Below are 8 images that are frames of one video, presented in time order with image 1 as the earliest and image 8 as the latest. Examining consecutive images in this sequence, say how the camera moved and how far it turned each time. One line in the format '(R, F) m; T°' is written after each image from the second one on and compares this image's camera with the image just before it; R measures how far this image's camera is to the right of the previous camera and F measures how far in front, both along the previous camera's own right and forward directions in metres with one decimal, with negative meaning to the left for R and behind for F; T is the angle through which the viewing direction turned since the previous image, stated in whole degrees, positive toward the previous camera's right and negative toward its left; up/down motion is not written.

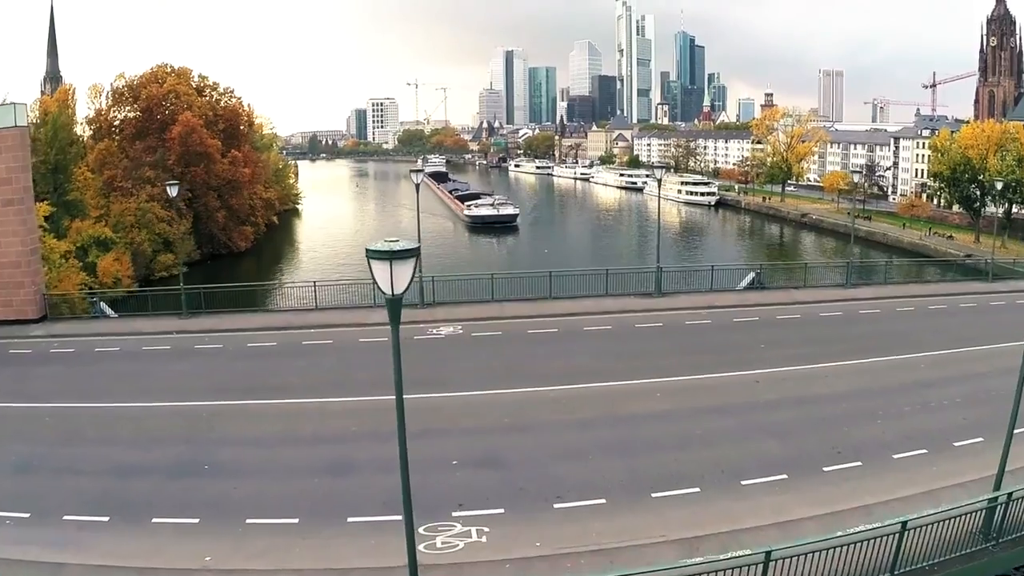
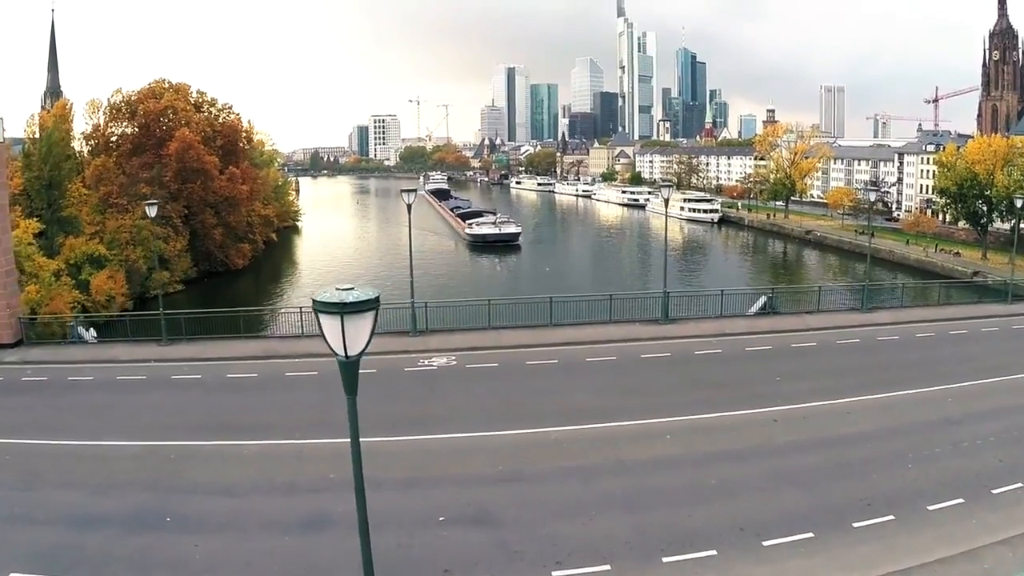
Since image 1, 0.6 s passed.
(+0.1, +0.6) m; 0°
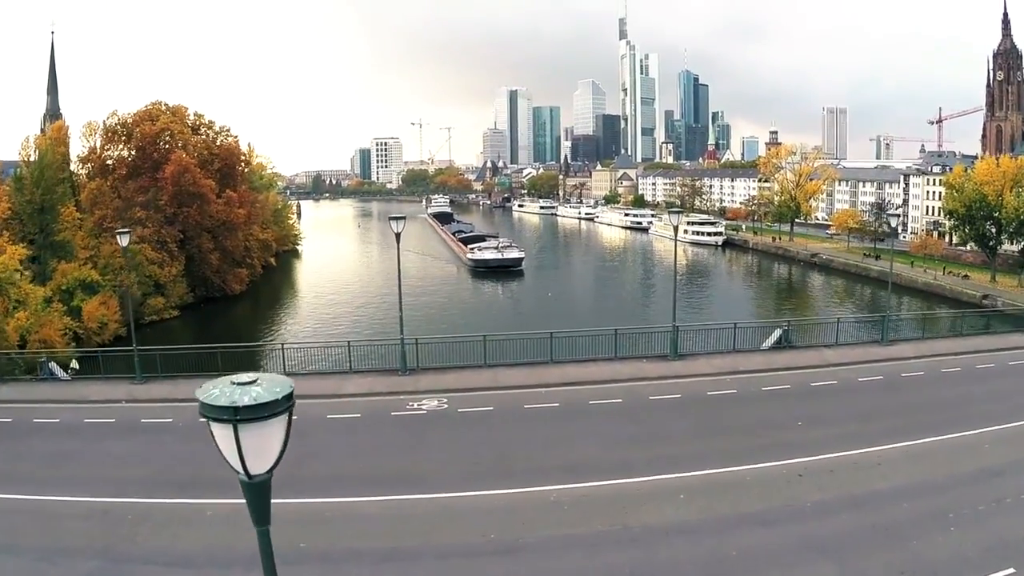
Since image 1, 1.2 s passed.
(+0.1, +0.7) m; 0°
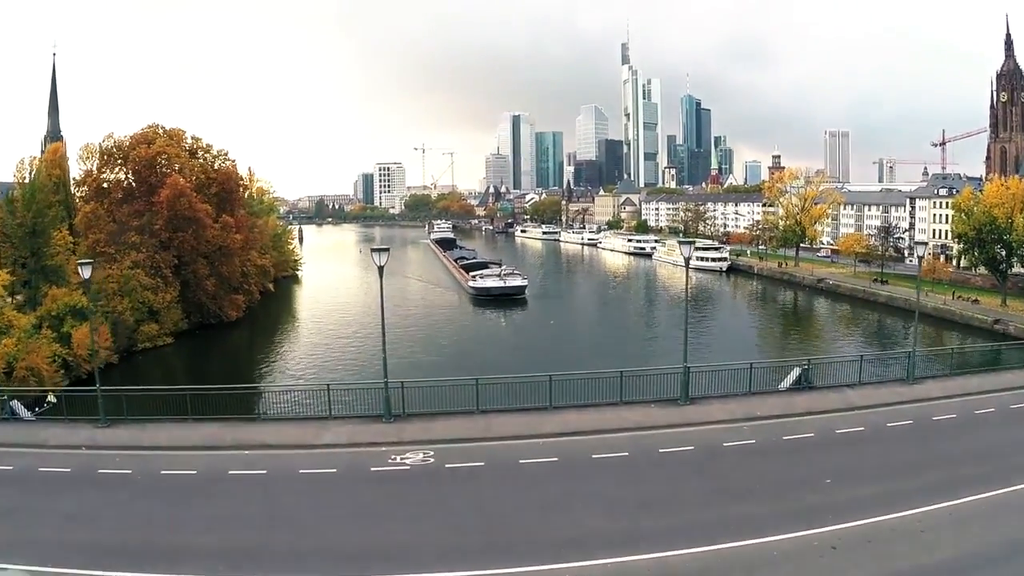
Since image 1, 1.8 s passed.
(+0.1, +0.8) m; 0°
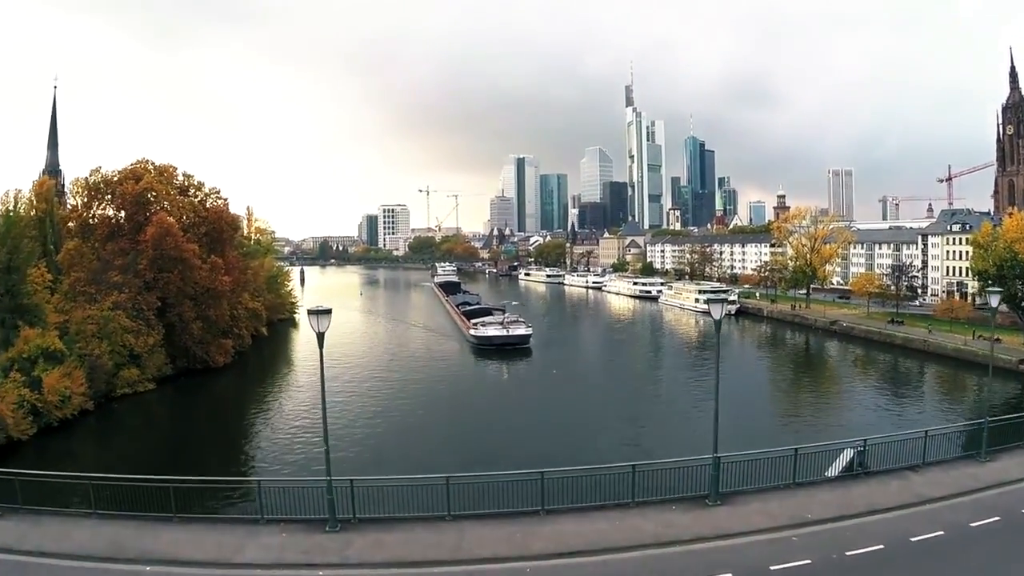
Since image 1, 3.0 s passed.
(+0.2, +1.8) m; 0°
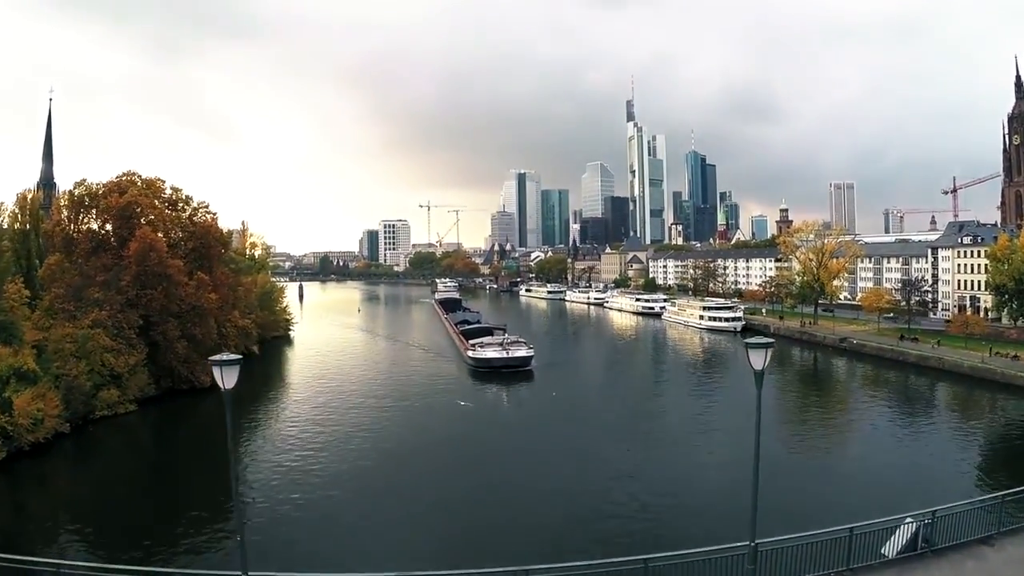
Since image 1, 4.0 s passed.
(+0.2, +1.5) m; 0°
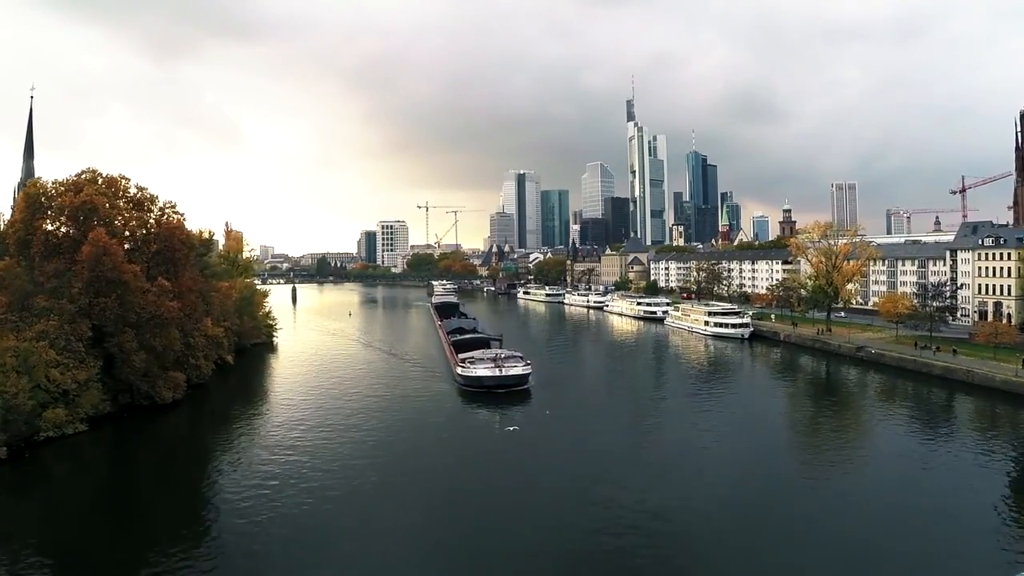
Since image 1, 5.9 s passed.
(+0.5, +3.1) m; 0°
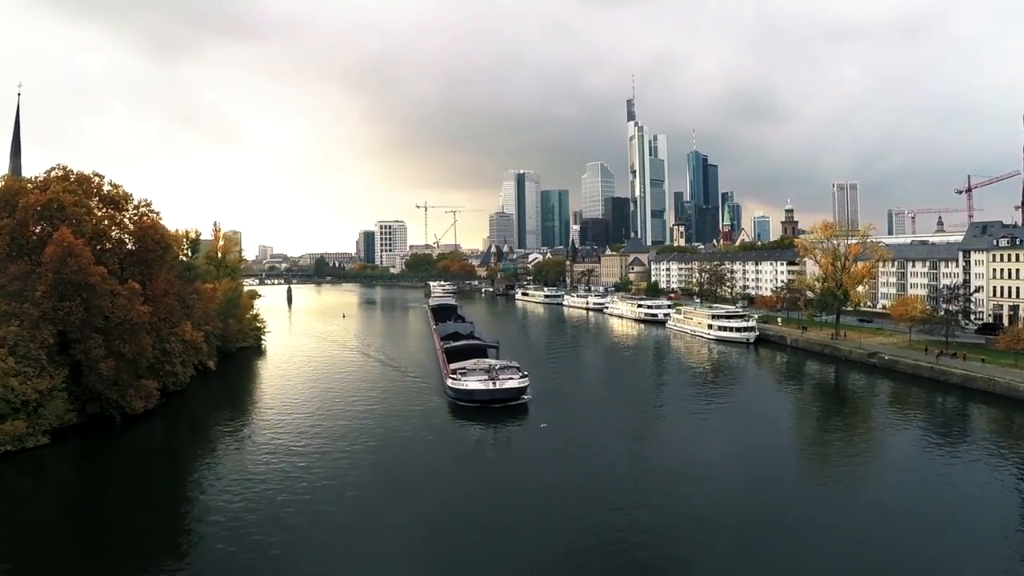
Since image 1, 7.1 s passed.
(+0.3, +2.0) m; 0°
